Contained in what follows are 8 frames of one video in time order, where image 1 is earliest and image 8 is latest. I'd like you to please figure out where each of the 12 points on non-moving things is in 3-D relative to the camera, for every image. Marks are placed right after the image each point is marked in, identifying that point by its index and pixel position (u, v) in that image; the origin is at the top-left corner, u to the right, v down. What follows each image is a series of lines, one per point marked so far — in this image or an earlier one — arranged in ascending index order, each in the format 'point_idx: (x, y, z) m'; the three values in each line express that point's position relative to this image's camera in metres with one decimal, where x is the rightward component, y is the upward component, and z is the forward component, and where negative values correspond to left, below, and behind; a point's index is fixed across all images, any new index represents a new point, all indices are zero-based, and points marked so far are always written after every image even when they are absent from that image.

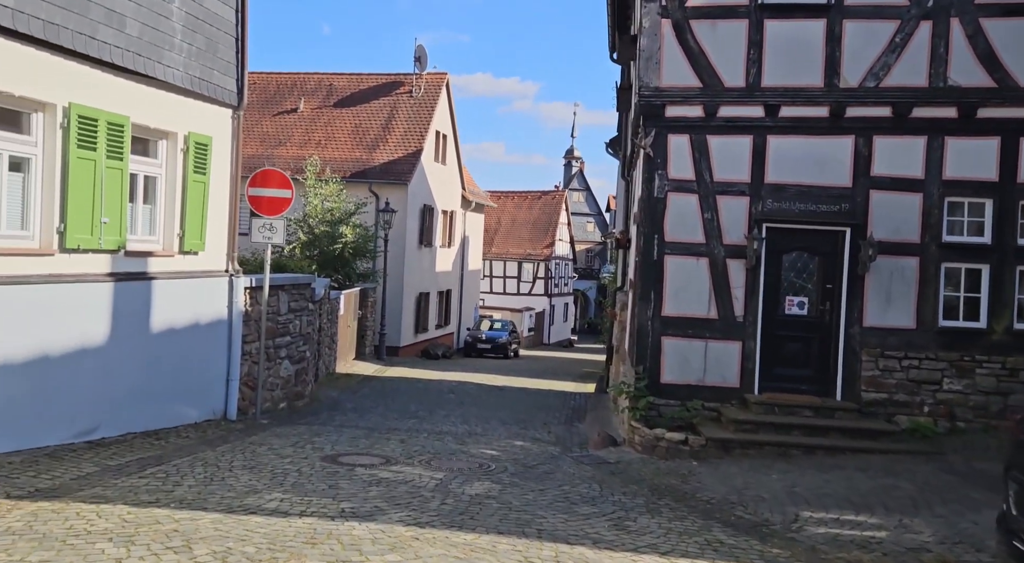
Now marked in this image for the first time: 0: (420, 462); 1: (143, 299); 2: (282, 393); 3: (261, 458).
0: (-0.9, -1.7, +9.0) m
1: (-3.7, -0.2, +9.8) m
2: (-3.0, -1.5, +12.9) m
3: (-2.3, -1.6, +8.8) m
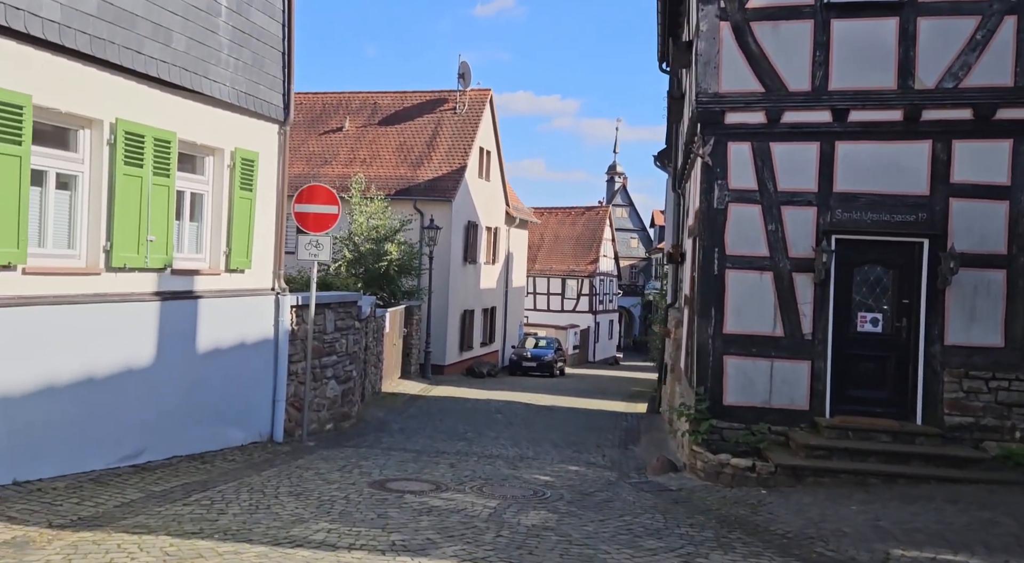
0: (-0.4, -1.8, +8.6) m
1: (-3.1, -0.4, +9.5) m
2: (-2.4, -1.7, +12.6) m
3: (-1.8, -1.8, +8.4) m
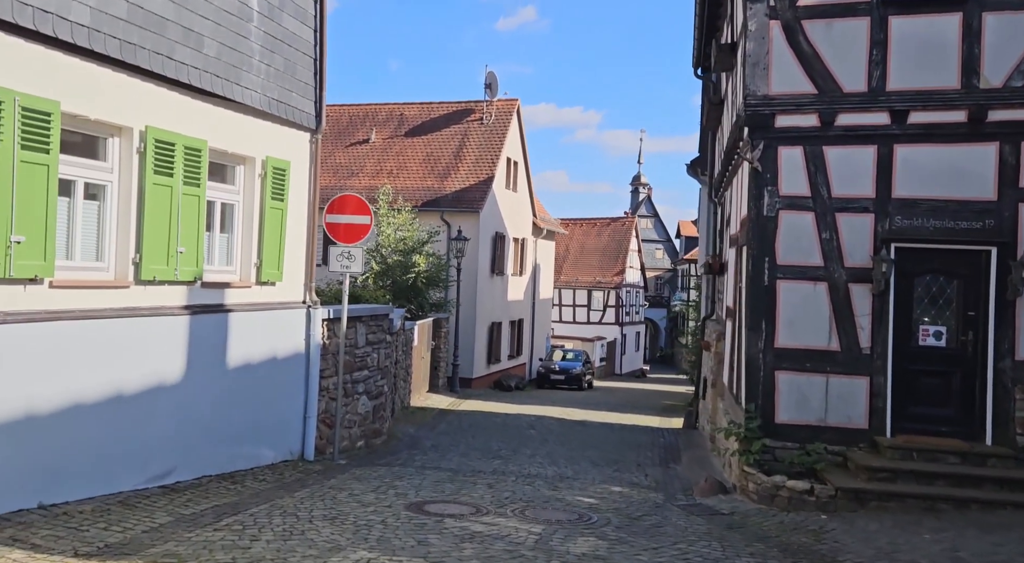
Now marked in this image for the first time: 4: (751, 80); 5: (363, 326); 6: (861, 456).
0: (0.0, -1.9, +8.2) m
1: (-2.8, -0.5, +9.2) m
2: (-1.9, -1.9, +12.3) m
3: (-1.4, -1.9, +8.1) m
4: (+2.3, +2.0, +9.5) m
5: (-1.8, -0.5, +12.1) m
6: (+3.1, -1.6, +8.7) m
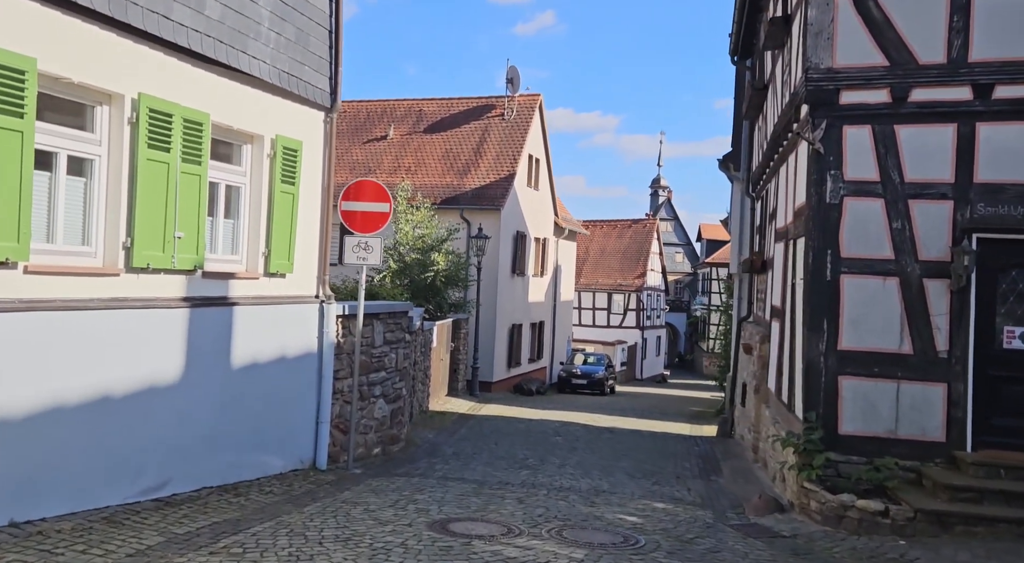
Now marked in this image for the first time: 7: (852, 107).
0: (+0.3, -1.9, +7.3) m
1: (-2.5, -0.4, +8.3) m
2: (-1.6, -1.8, +11.4) m
3: (-1.1, -1.8, +7.2) m
4: (+2.6, +2.0, +8.5) m
5: (-1.5, -0.5, +11.2) m
6: (+3.4, -1.5, +7.7) m
7: (+3.0, +1.5, +8.5) m
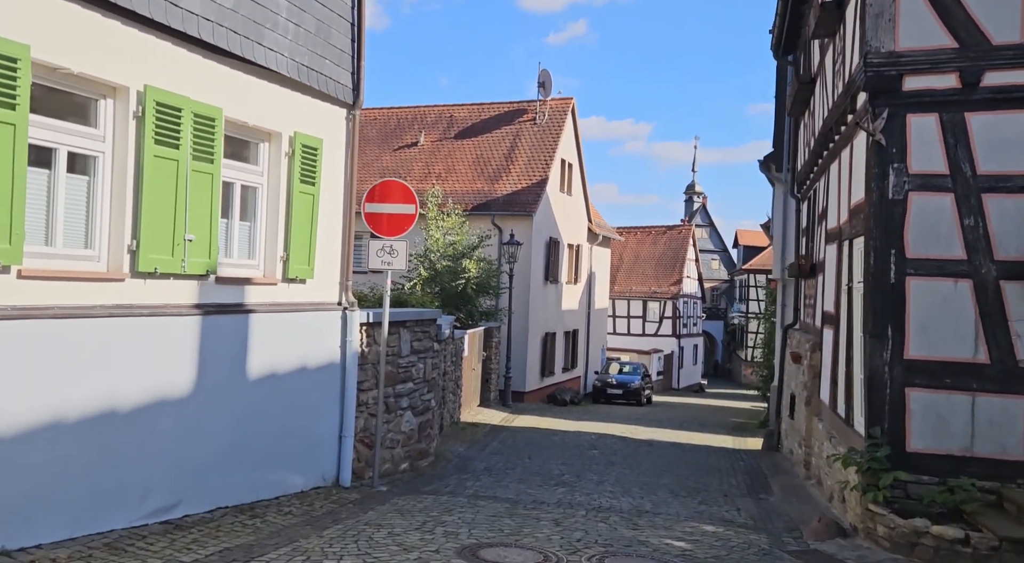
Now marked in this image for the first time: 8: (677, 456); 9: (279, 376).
0: (+0.5, -1.9, +6.6) m
1: (-2.2, -0.4, +7.7) m
2: (-1.2, -1.9, +10.8) m
3: (-0.9, -1.8, +6.6) m
4: (+2.9, +2.0, +7.8) m
5: (-1.1, -0.5, +10.6) m
6: (+3.7, -1.5, +7.0) m
7: (+3.2, +1.5, +7.8) m
8: (+2.5, -2.6, +14.9) m
9: (-2.0, -0.8, +8.3) m
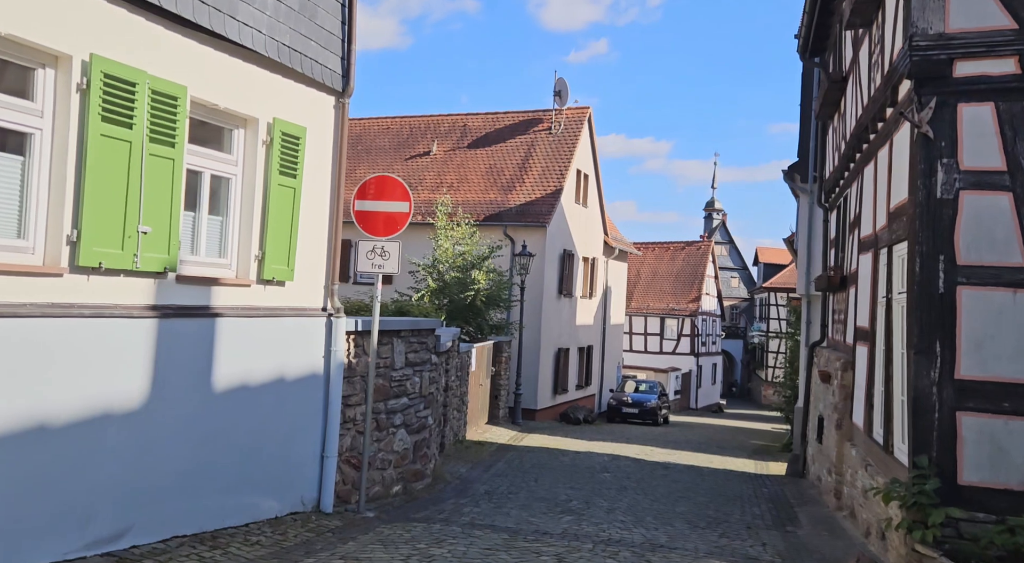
0: (+0.5, -1.9, +5.7) m
1: (-2.2, -0.4, +6.9) m
2: (-1.2, -1.9, +9.9) m
3: (-0.9, -1.8, +5.7) m
4: (+2.9, +1.9, +6.9) m
5: (-1.1, -0.6, +9.7) m
6: (+3.6, -1.6, +6.0) m
7: (+3.2, +1.4, +6.9) m
8: (+2.6, -2.8, +13.9) m
9: (-2.0, -0.8, +7.5) m
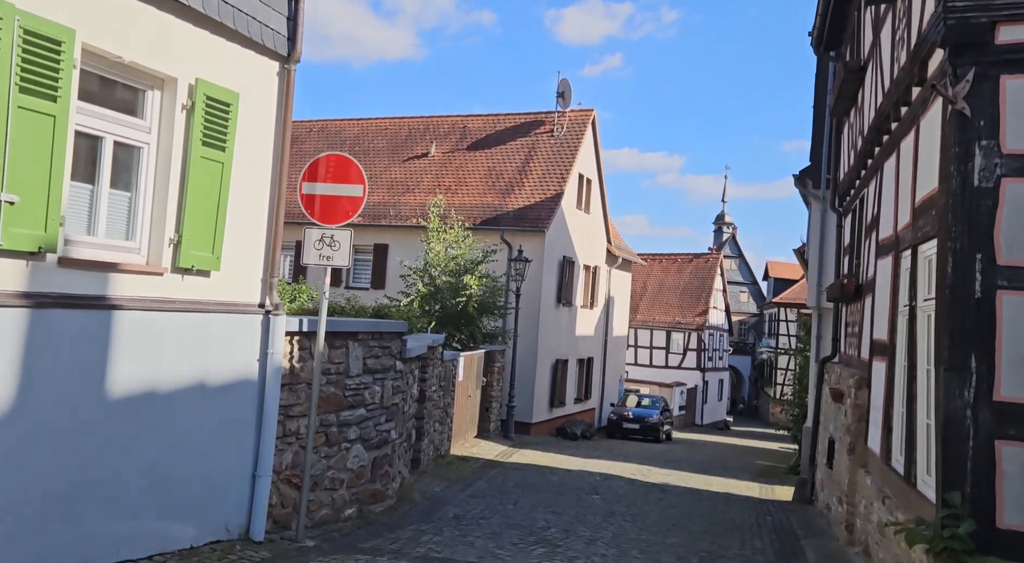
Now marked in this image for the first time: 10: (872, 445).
0: (+0.2, -1.9, +4.6) m
1: (-2.5, -0.4, +5.8) m
2: (-1.4, -1.9, +8.7) m
3: (-1.3, -1.7, +4.5) m
4: (+2.7, +1.9, +5.8) m
5: (-1.4, -0.6, +8.6) m
6: (+3.3, -1.6, +4.8) m
7: (+3.0, +1.4, +5.7) m
8: (+2.3, -2.9, +12.7) m
9: (-2.3, -0.7, +6.3) m
10: (+3.5, -1.6, +9.5) m
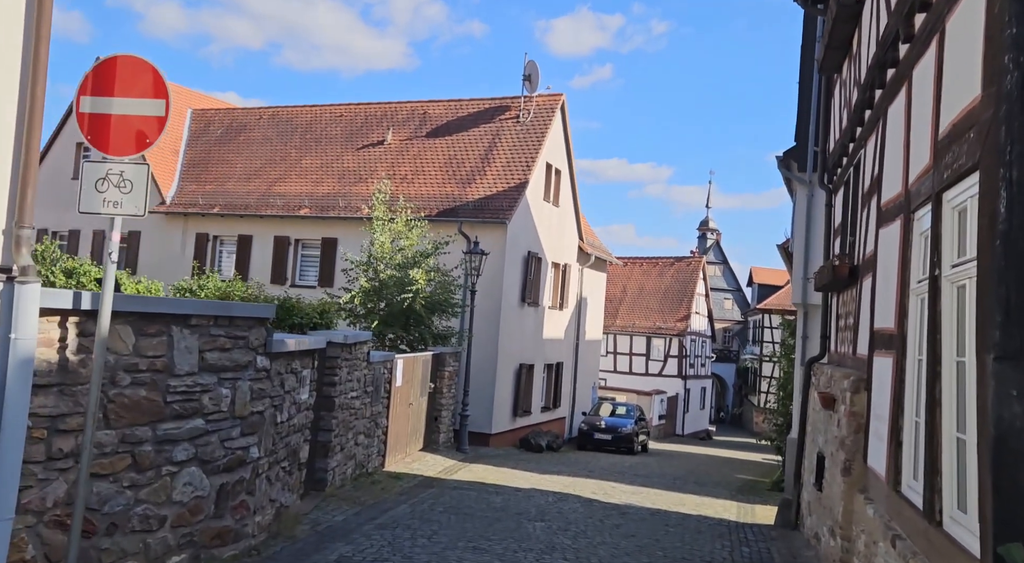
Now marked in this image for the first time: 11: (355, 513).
0: (-0.5, -1.6, +2.4) m
1: (-3.2, -0.1, +3.6) m
2: (-2.2, -1.7, +6.5) m
3: (-2.0, -1.5, +2.3) m
4: (+2.0, +2.2, +3.6) m
5: (-2.1, -0.3, +6.4) m
6: (+2.6, -1.3, +2.7) m
7: (+2.3, +1.7, +3.6) m
8: (+1.5, -2.7, +10.5) m
9: (-3.0, -0.5, +4.1) m
10: (+2.7, -1.4, +7.4) m
11: (-1.6, -2.4, +10.1) m
